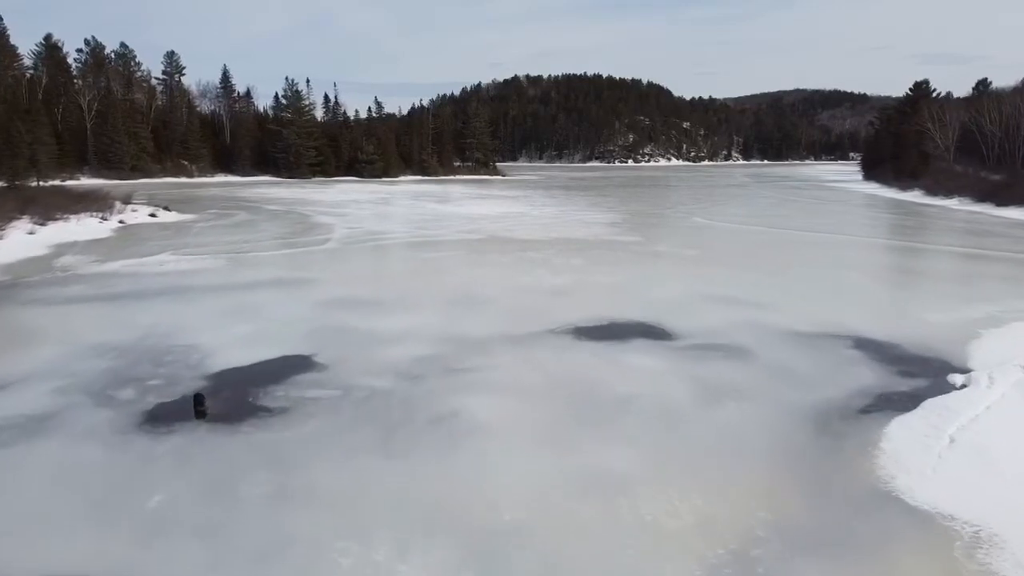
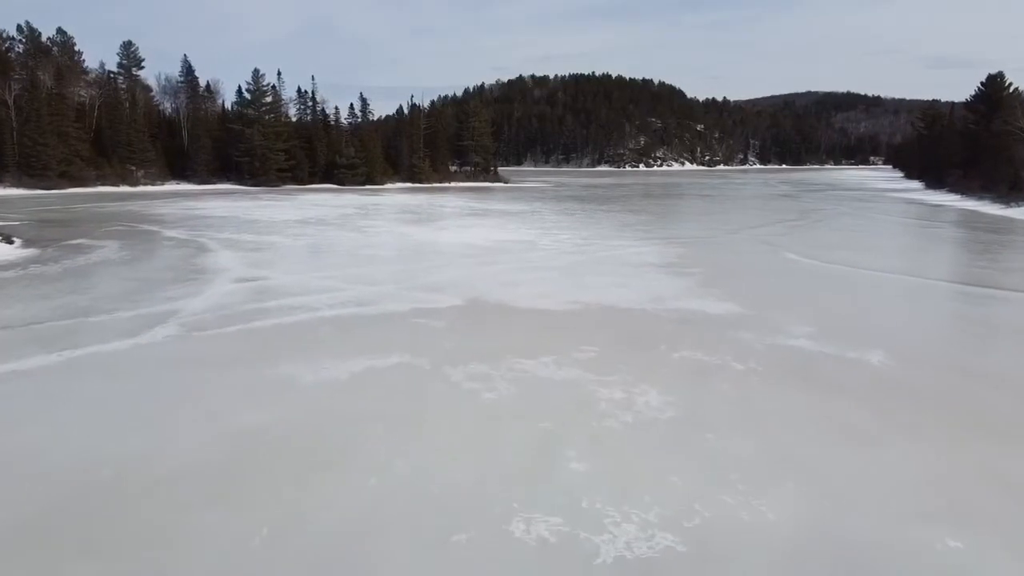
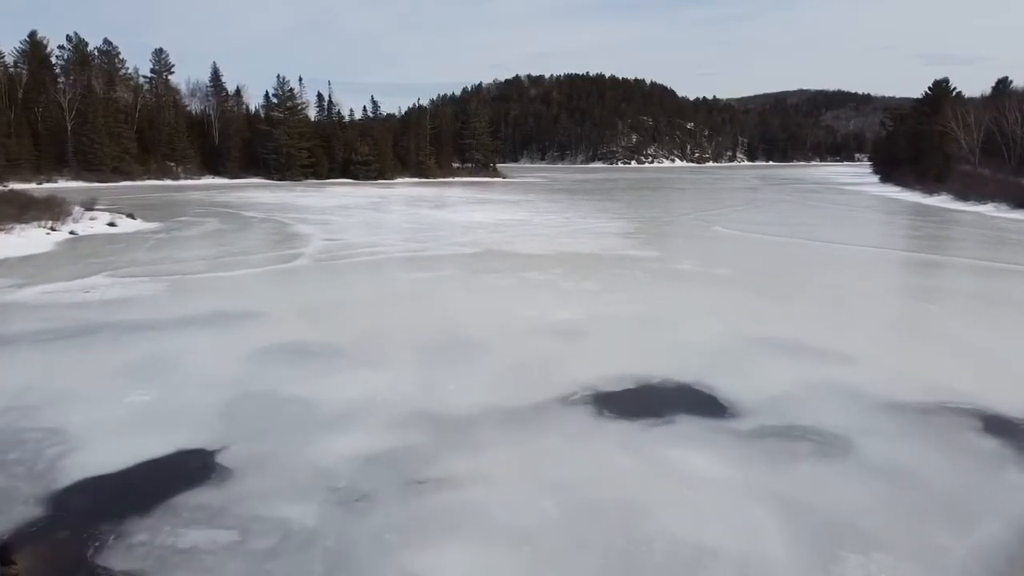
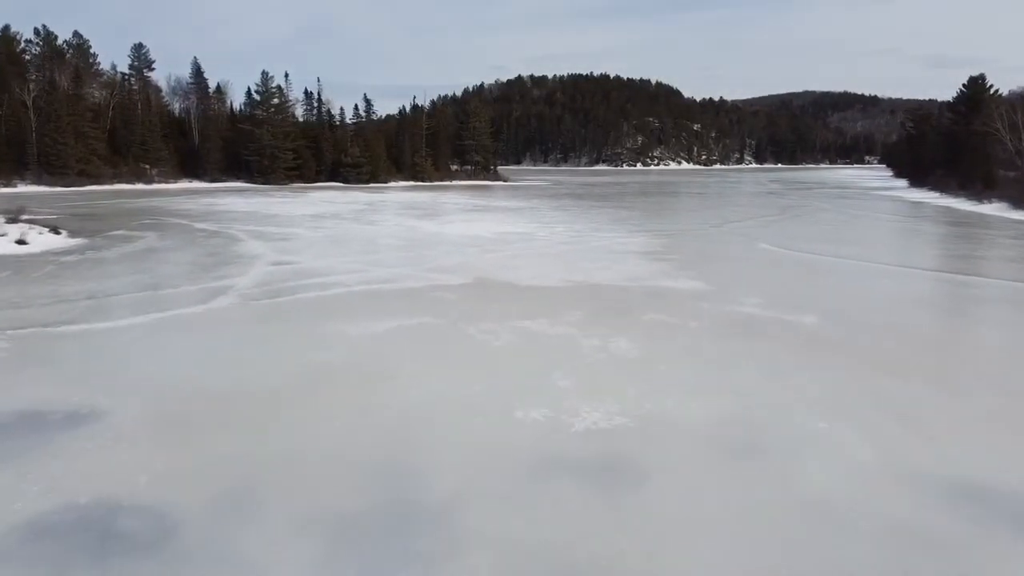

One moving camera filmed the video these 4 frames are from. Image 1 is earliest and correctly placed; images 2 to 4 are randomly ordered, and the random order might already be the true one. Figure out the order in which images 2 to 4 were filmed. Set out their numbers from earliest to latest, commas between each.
3, 4, 2
